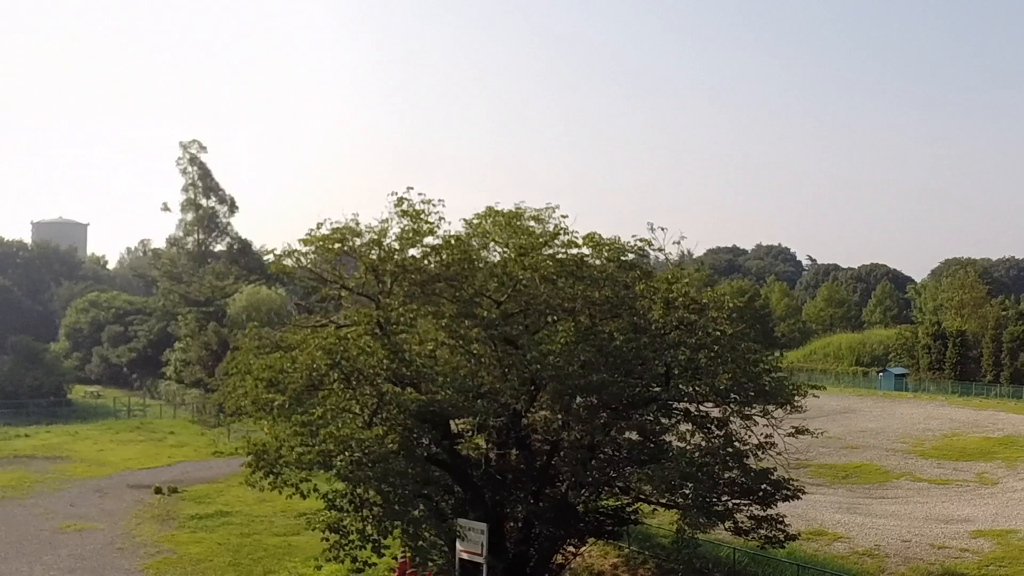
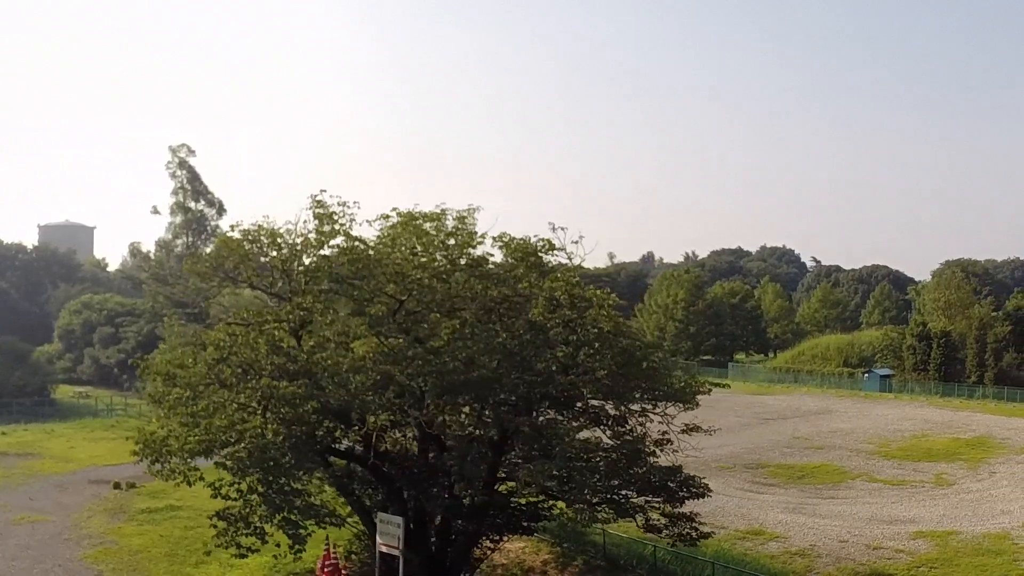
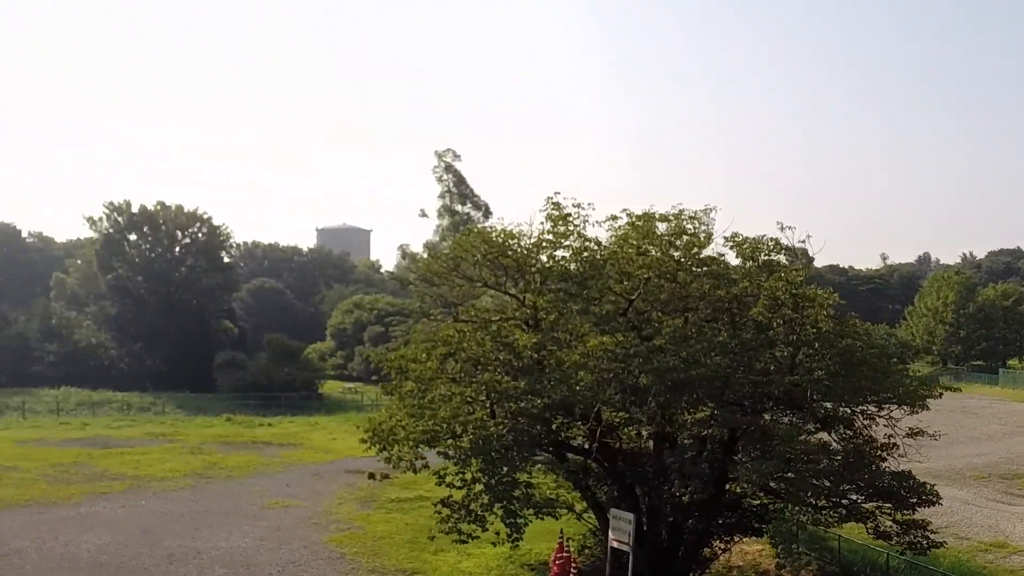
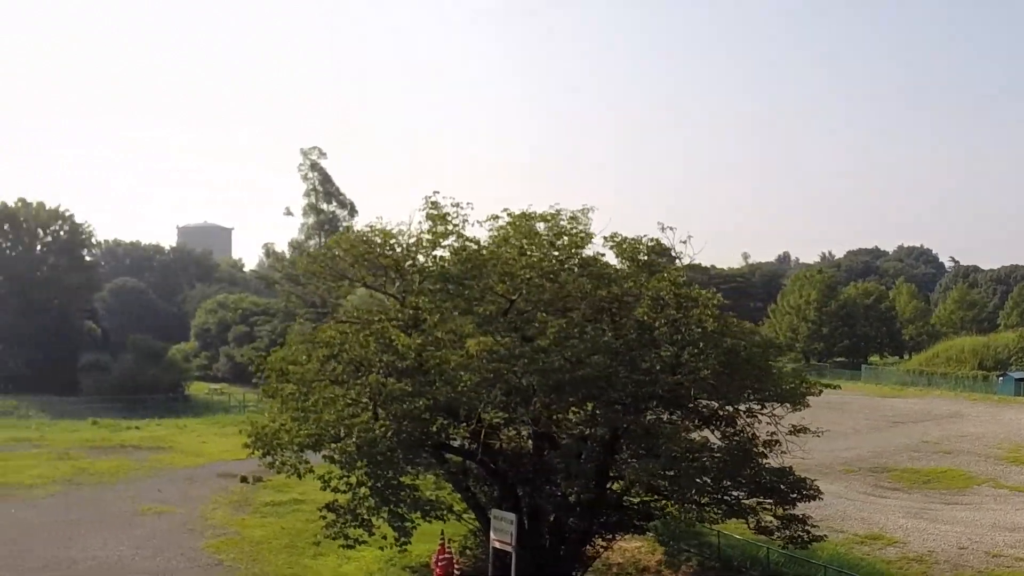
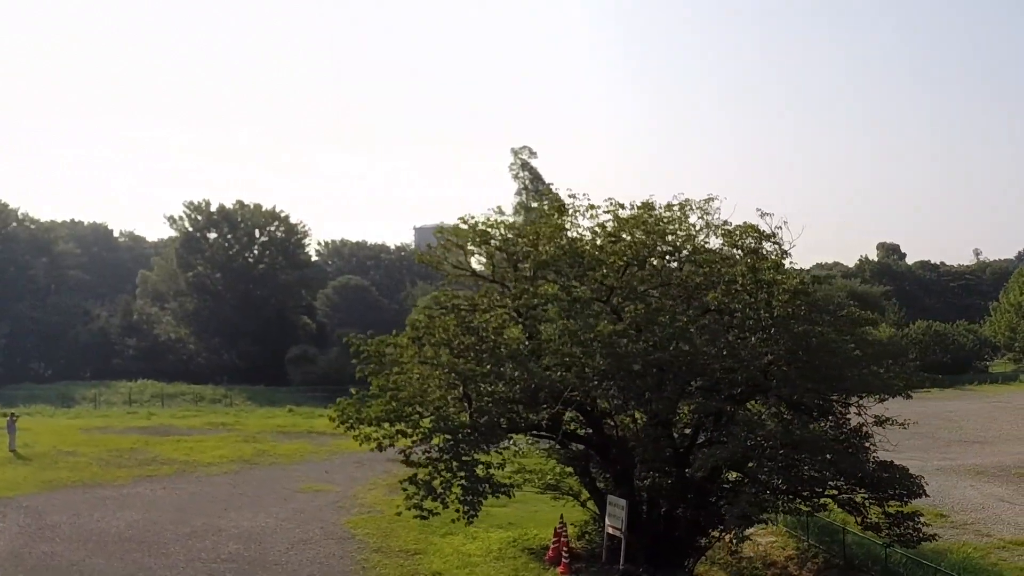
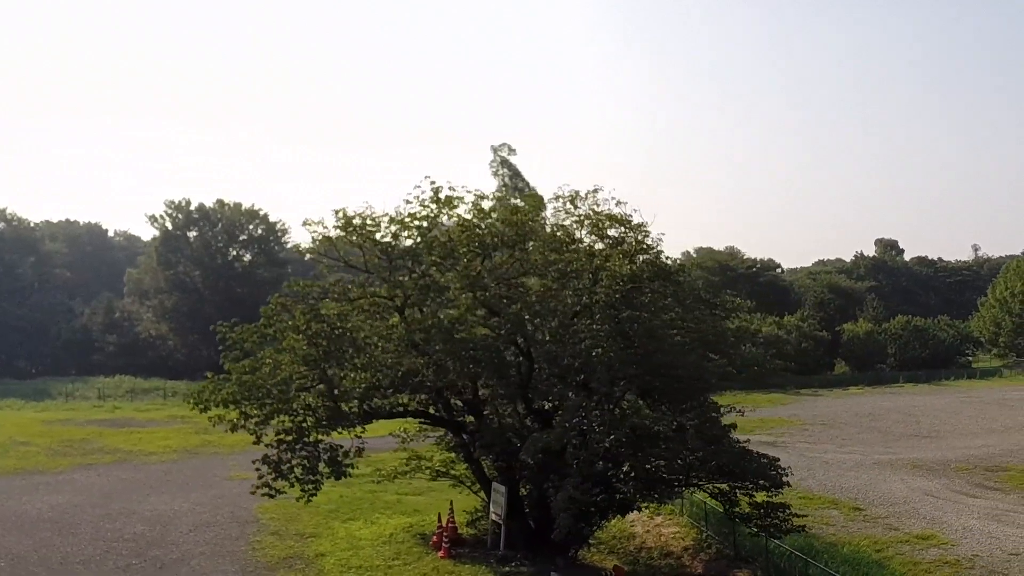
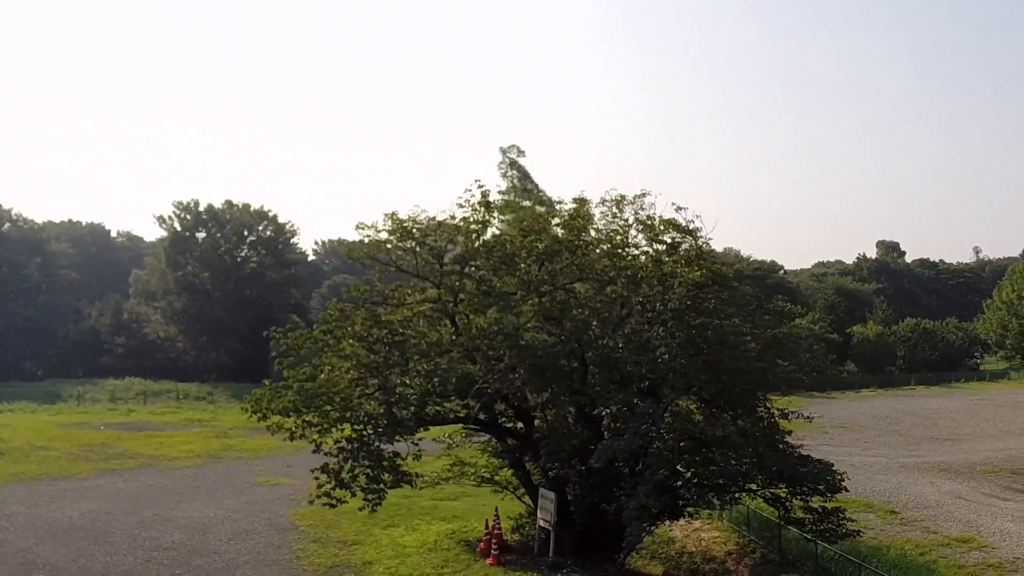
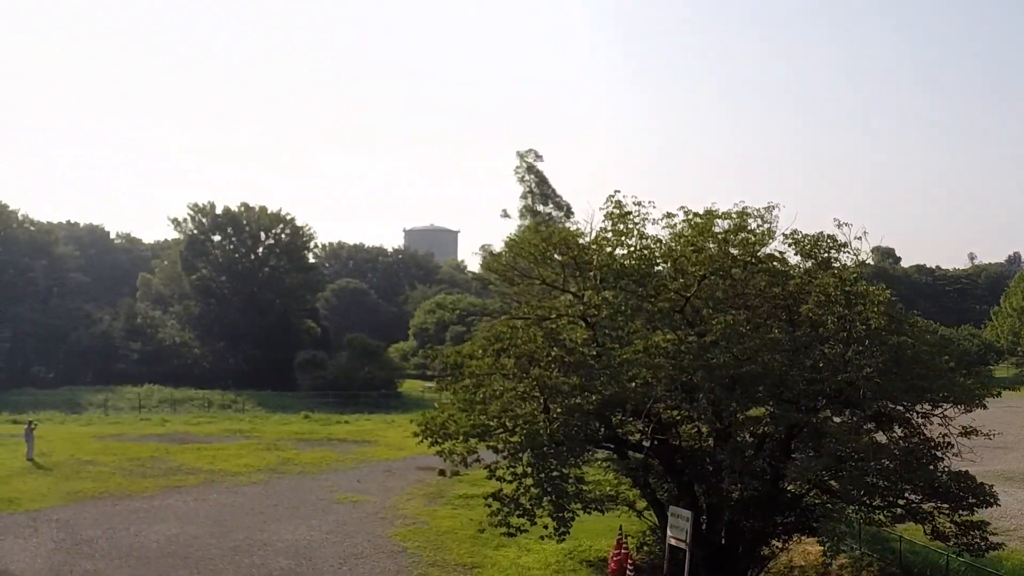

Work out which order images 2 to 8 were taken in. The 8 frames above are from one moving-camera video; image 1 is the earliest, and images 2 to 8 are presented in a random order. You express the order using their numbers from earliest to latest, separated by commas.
2, 4, 3, 8, 5, 7, 6
